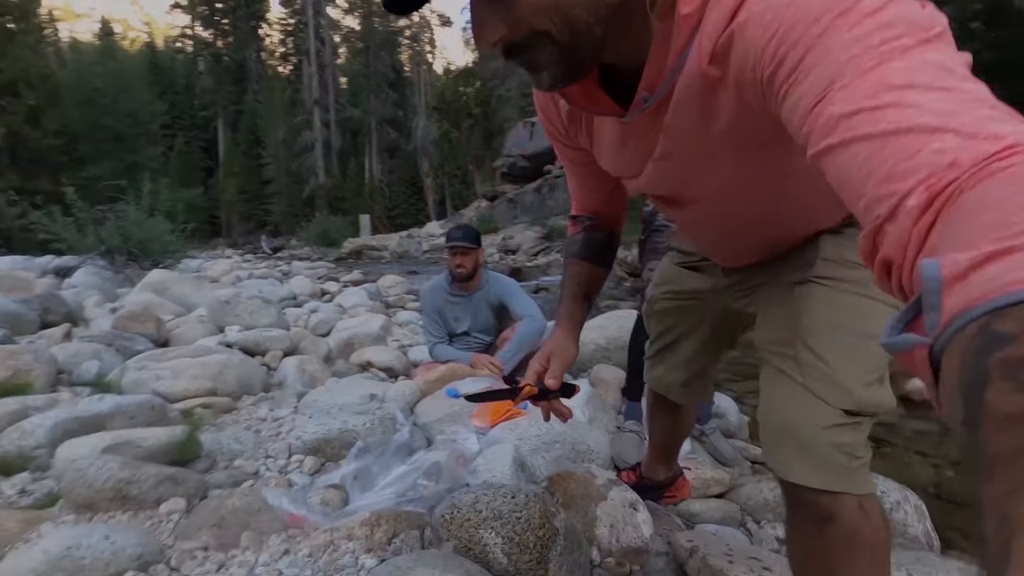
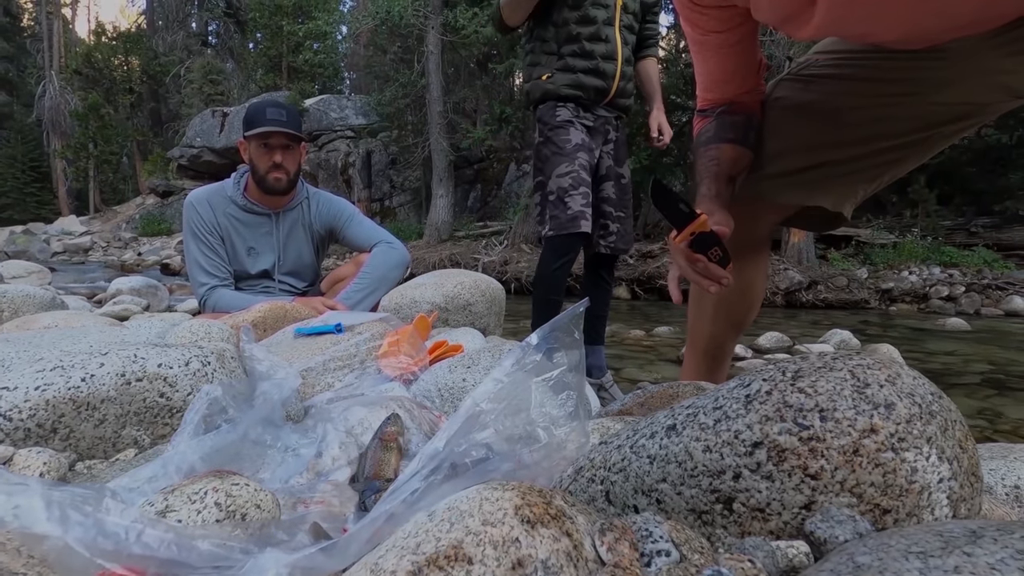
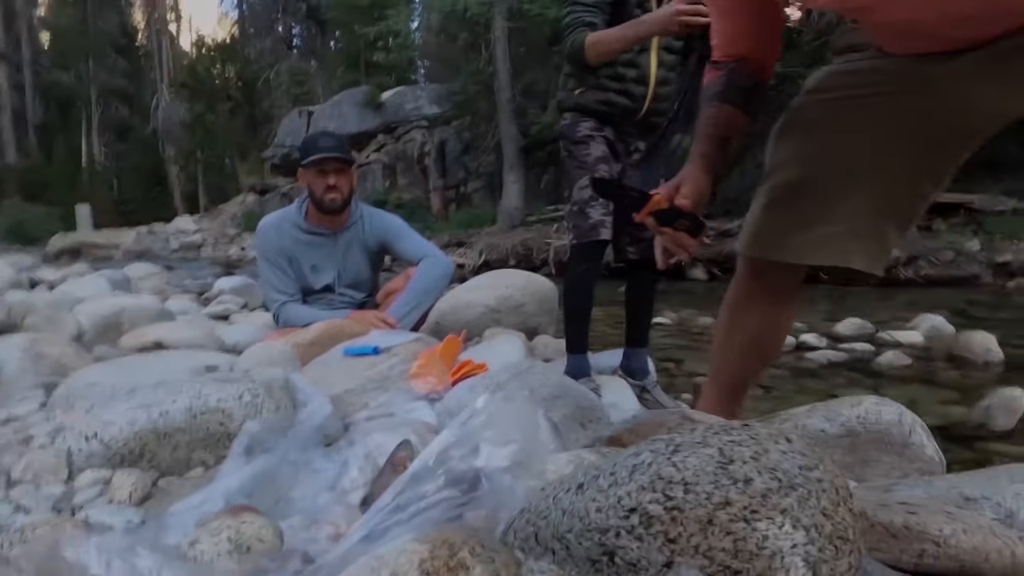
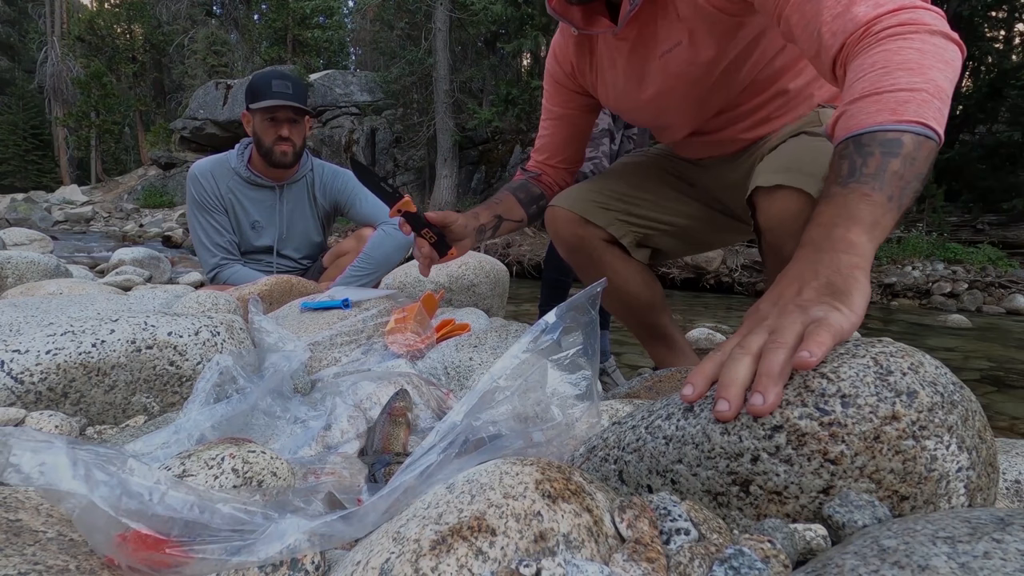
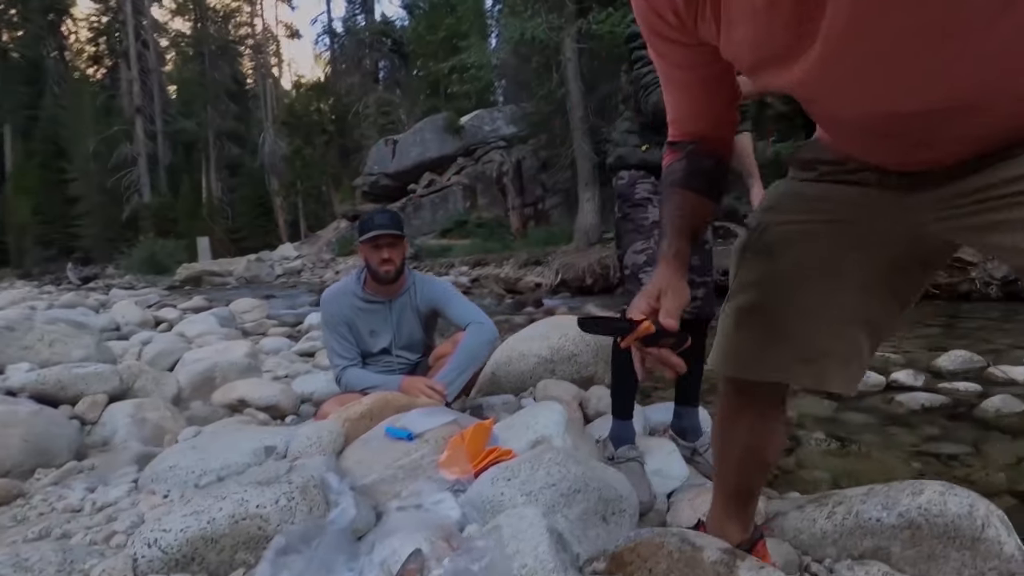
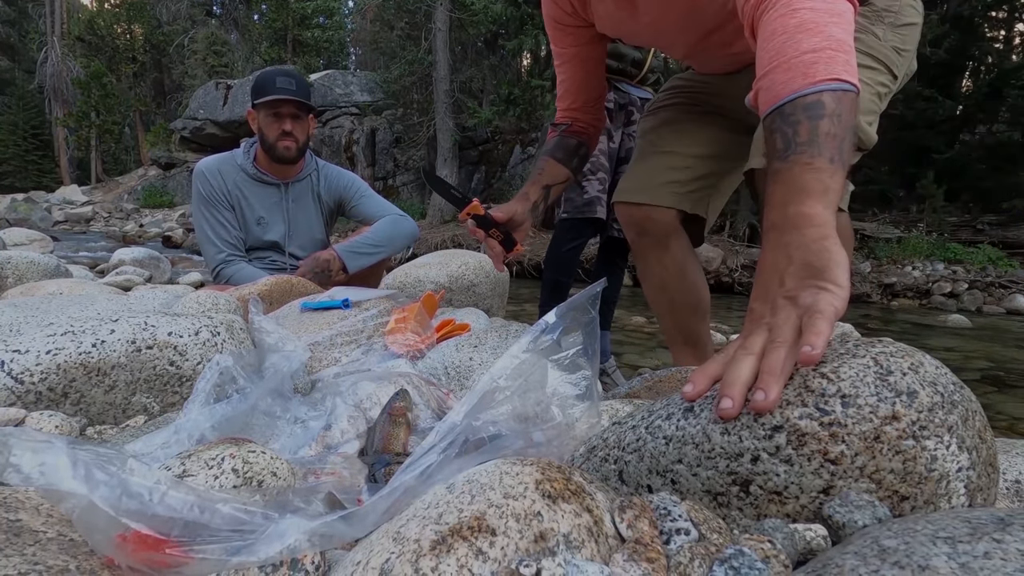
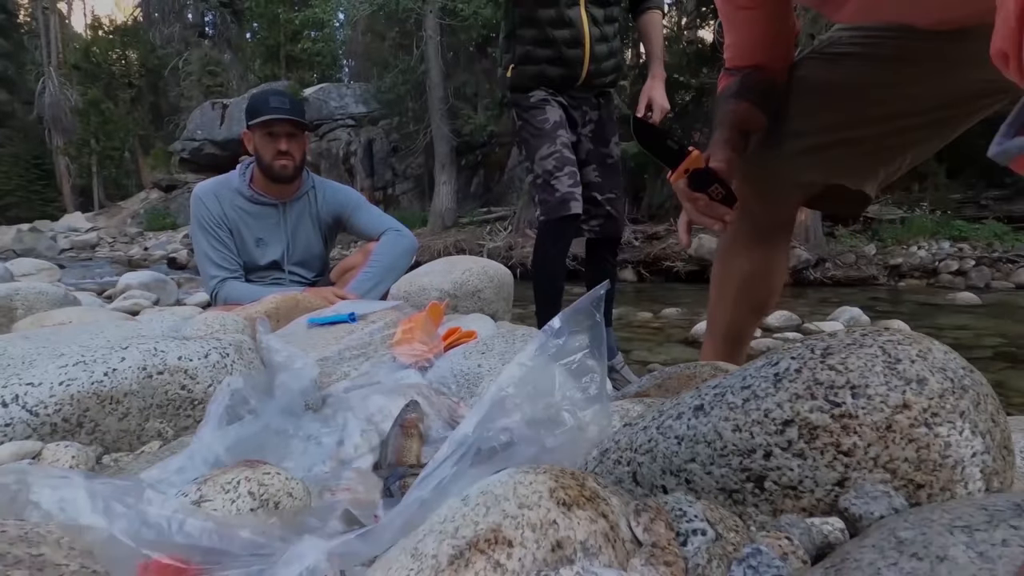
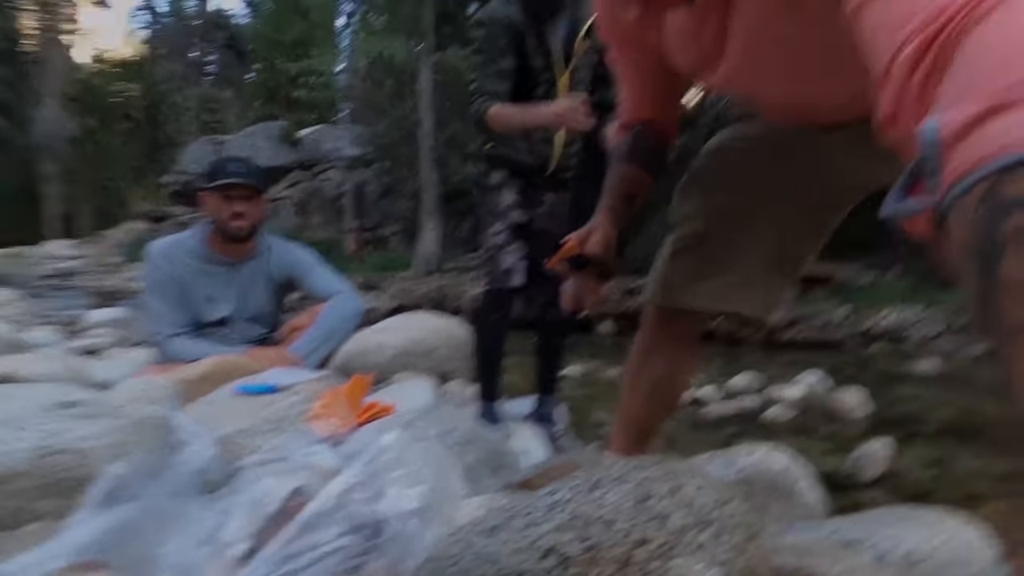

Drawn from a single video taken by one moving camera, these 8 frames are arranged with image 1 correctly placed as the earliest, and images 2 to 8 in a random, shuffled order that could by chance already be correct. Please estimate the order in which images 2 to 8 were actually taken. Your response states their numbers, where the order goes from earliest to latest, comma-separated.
5, 3, 8, 7, 2, 6, 4
